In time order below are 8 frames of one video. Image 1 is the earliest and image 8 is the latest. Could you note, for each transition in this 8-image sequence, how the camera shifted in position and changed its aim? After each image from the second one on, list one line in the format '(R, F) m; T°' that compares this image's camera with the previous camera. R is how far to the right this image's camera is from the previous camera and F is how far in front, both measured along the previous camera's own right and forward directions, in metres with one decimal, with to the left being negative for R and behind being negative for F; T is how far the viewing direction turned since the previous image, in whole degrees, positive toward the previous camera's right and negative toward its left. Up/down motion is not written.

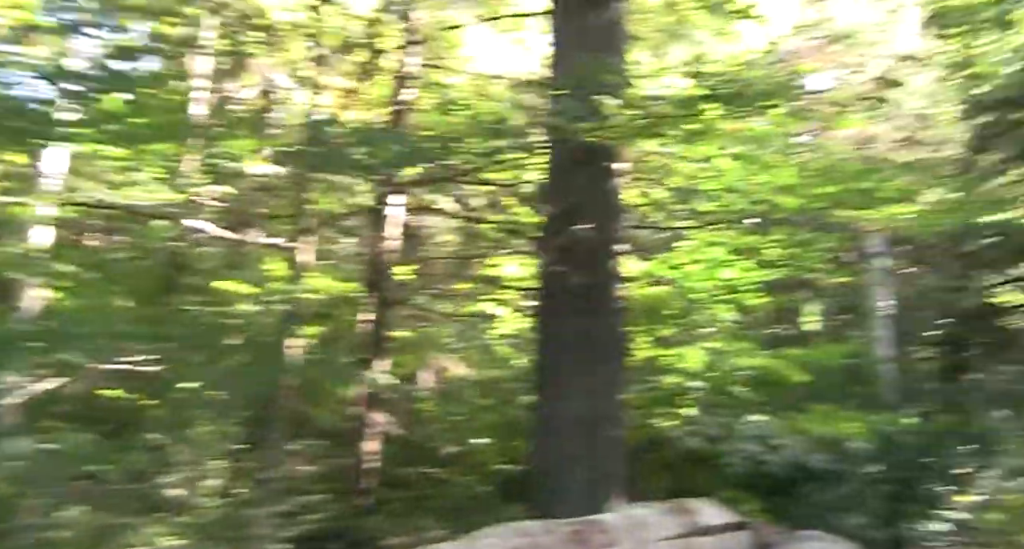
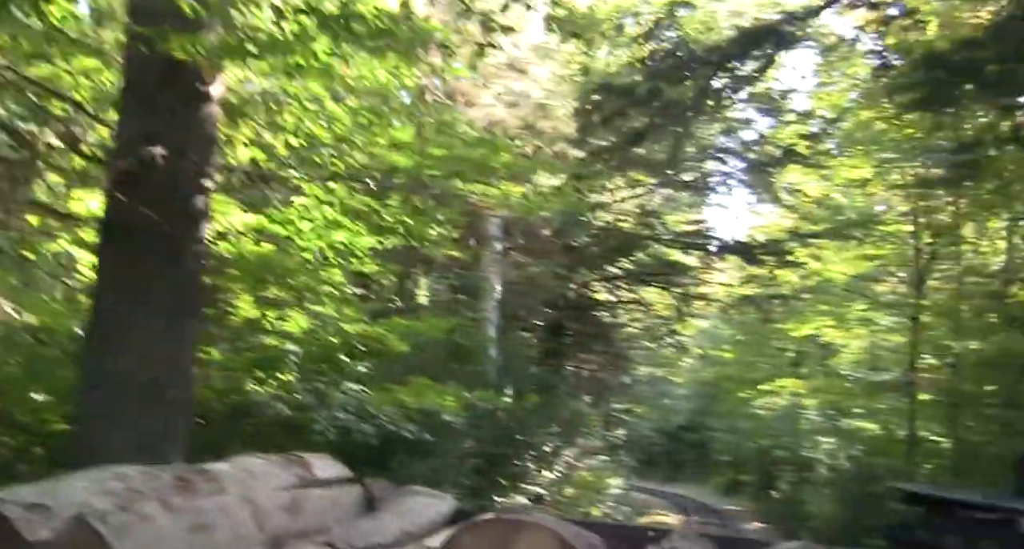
(+0.2, +0.3) m; +21°
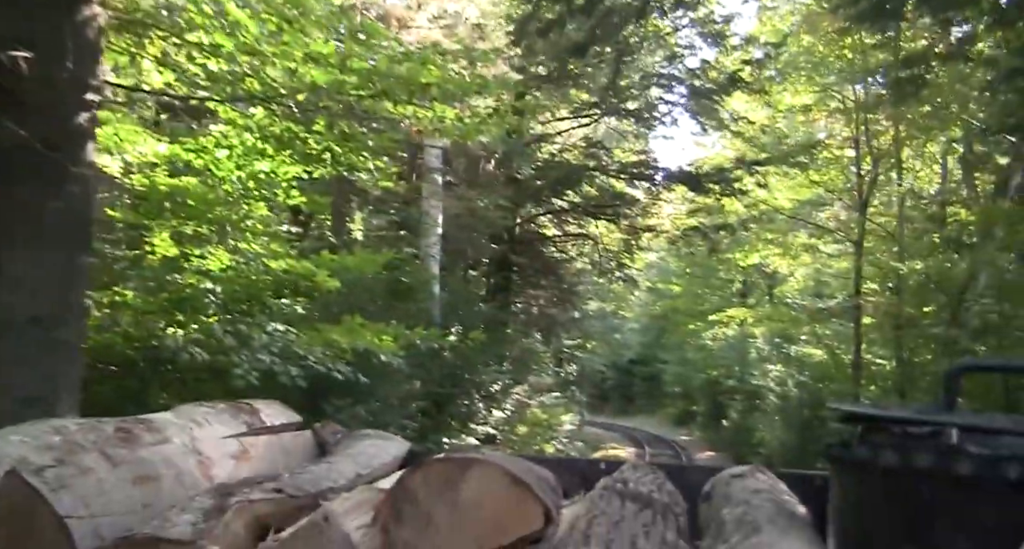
(+0.1, +0.2) m; +3°
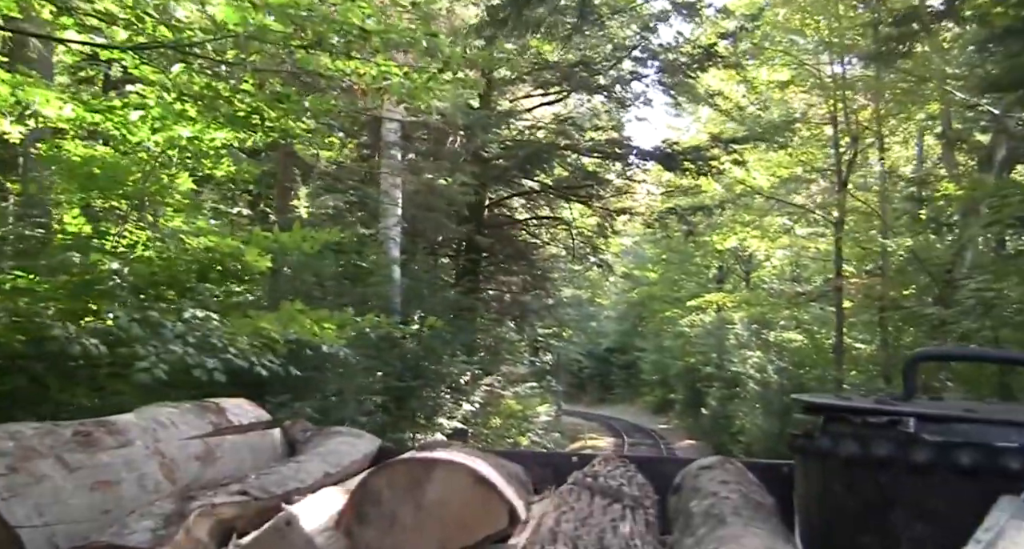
(+0.1, +0.6) m; +1°
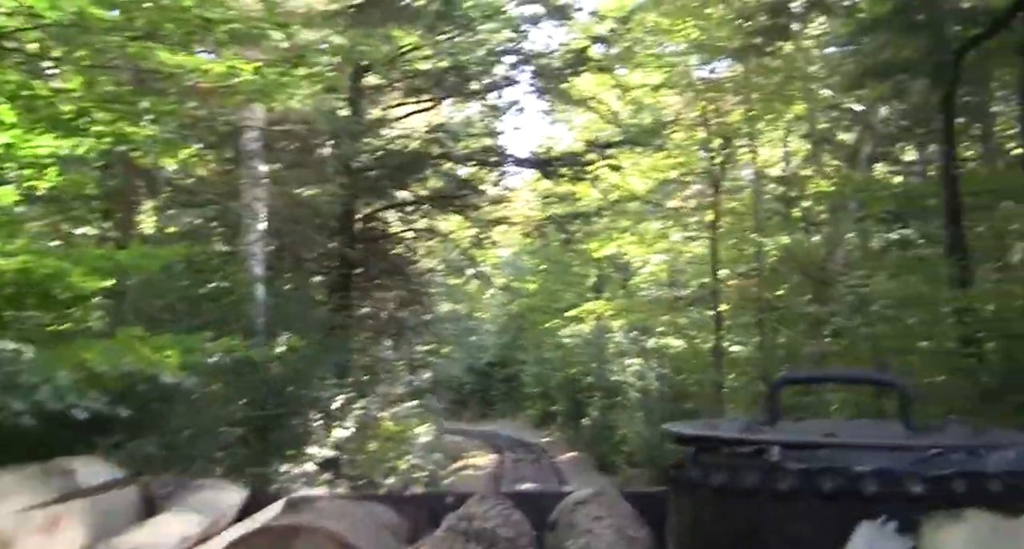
(0.0, +0.4) m; +7°
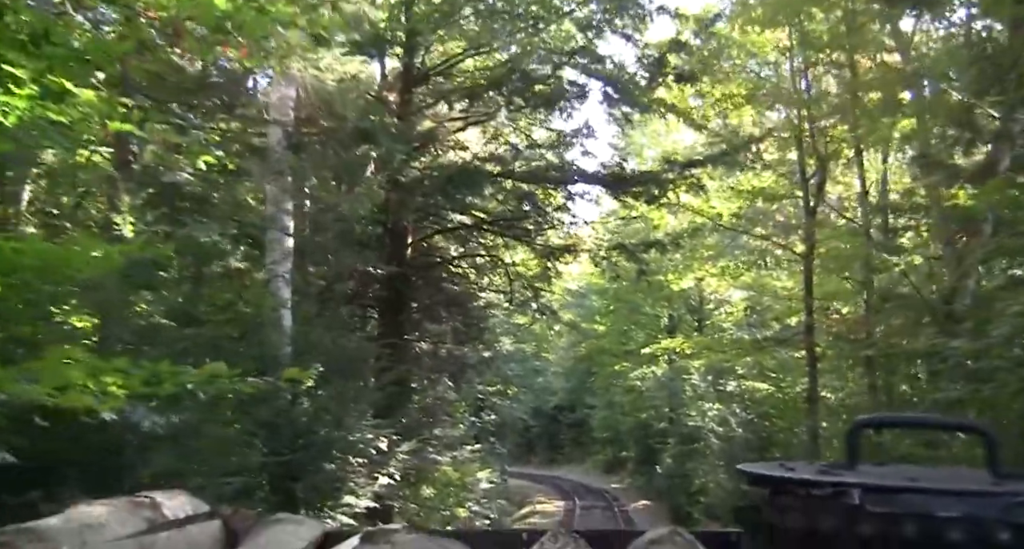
(0.0, +1.3) m; -4°
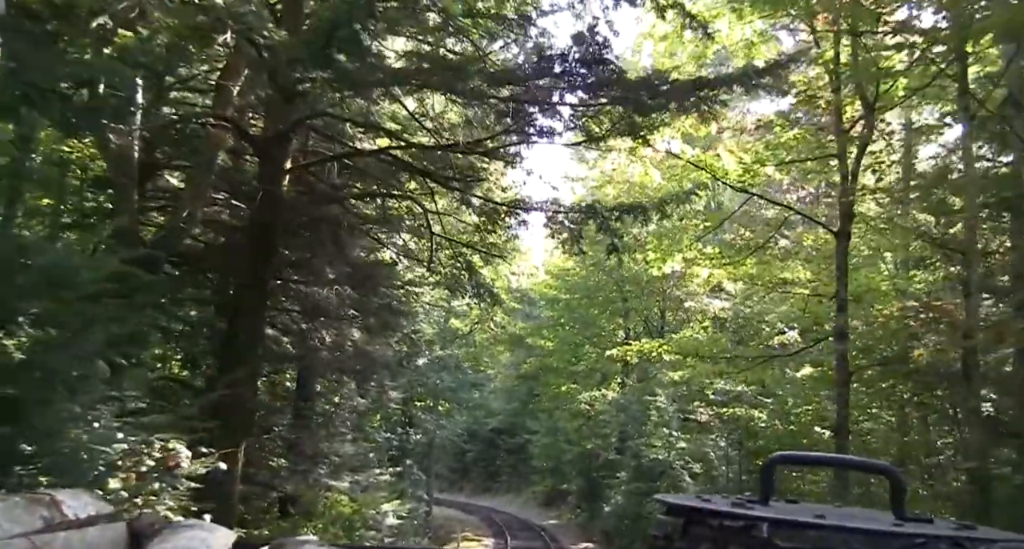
(+0.2, +3.5) m; +3°
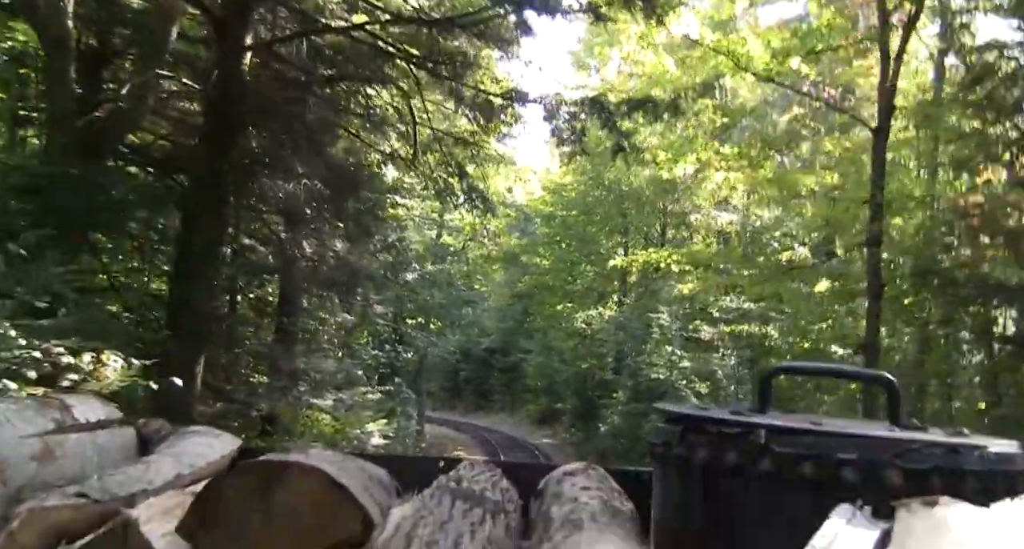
(0.0, +0.9) m; 0°
